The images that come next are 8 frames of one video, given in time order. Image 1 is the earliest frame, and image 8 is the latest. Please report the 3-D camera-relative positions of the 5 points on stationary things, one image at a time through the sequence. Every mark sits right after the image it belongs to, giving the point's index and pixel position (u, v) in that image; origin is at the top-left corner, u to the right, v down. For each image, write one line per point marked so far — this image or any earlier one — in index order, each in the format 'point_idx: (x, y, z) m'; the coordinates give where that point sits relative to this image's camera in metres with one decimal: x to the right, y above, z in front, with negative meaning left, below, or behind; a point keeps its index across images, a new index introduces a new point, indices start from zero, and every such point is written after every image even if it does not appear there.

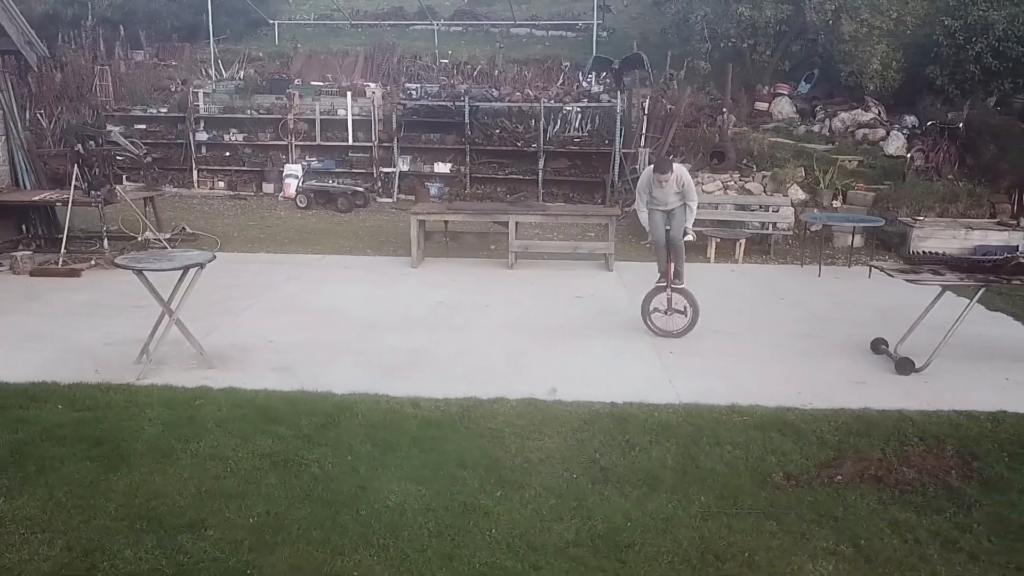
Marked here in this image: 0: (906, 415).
0: (+2.1, -0.7, +4.3) m
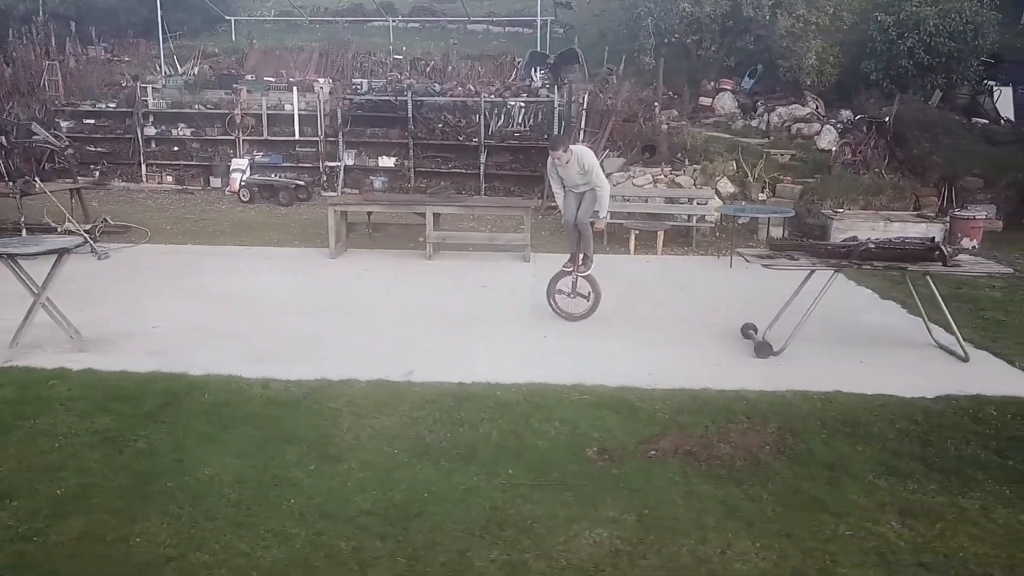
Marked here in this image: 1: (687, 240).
0: (+1.3, -0.6, +4.4) m
1: (+2.0, +0.5, +9.3) m
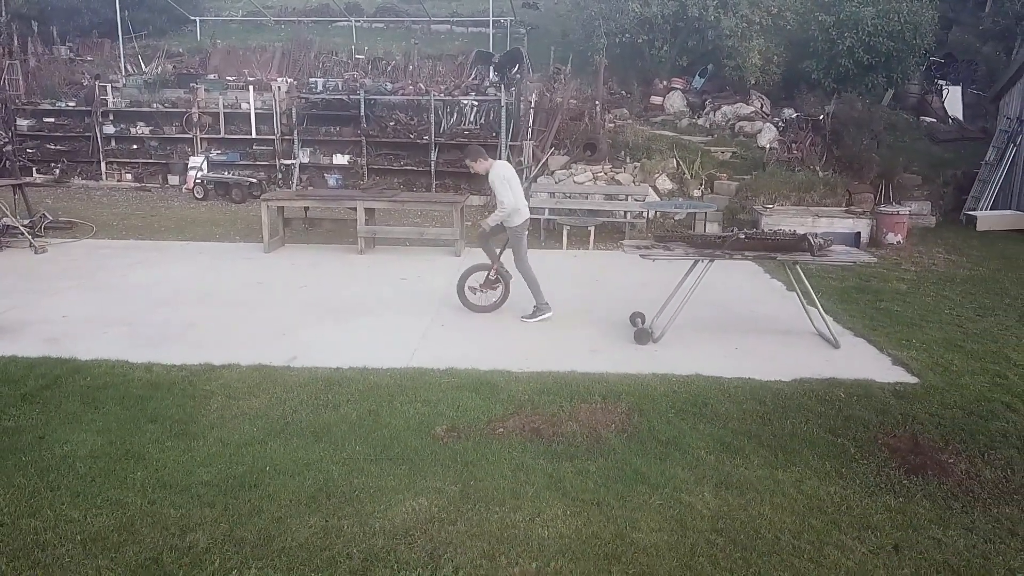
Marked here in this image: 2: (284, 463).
0: (+0.6, -0.5, +4.6) m
1: (+1.3, +0.6, +9.5) m
2: (-1.0, -0.8, +3.6) m
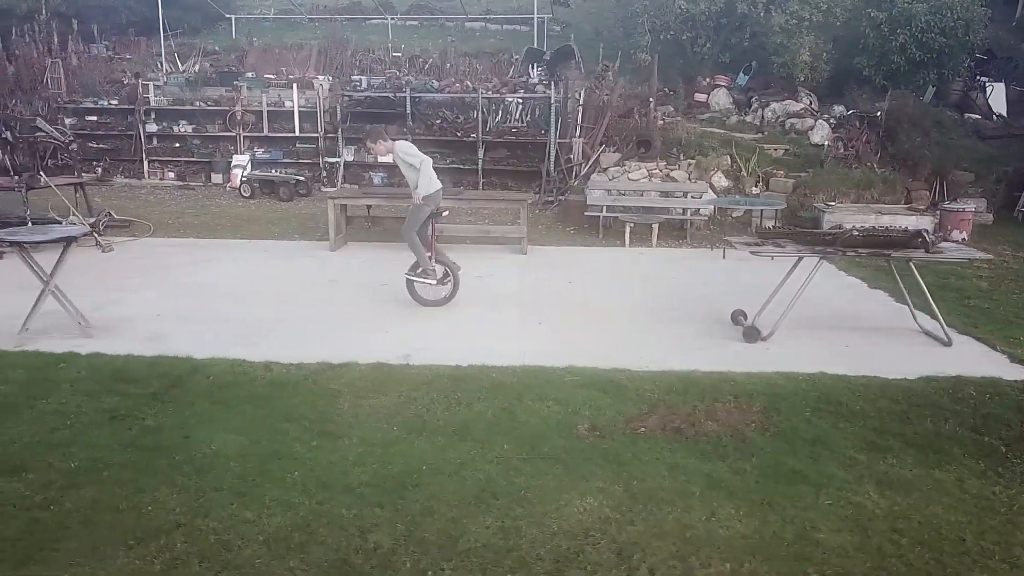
0: (+1.2, -0.5, +4.6) m
1: (+2.0, +0.6, +9.4) m
2: (-0.3, -0.8, +3.6) m
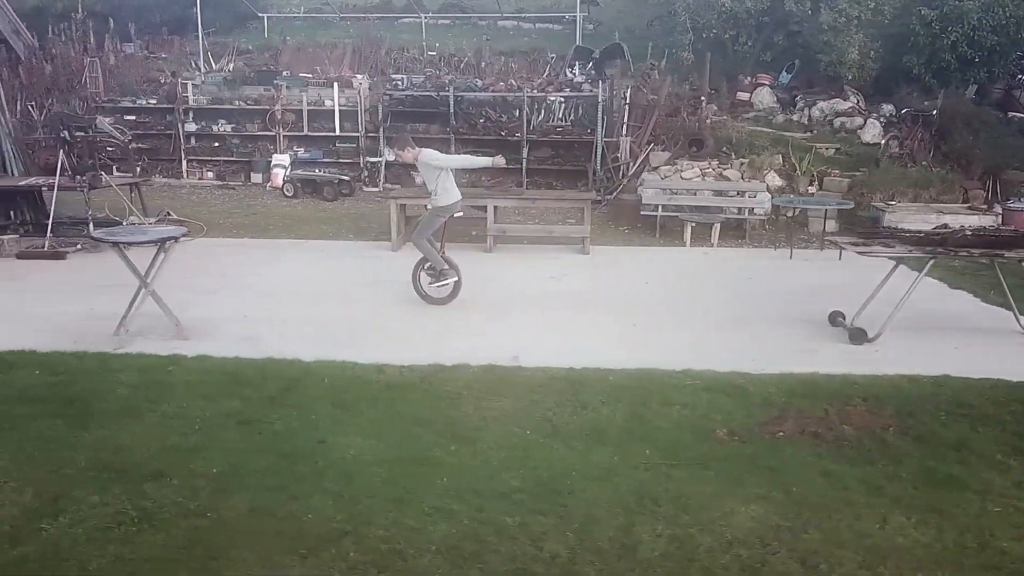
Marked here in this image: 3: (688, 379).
0: (+1.9, -0.5, +4.5) m
1: (+2.6, +0.6, +9.3) m
2: (+0.3, -0.8, +3.5) m
3: (+1.0, -0.5, +4.4) m
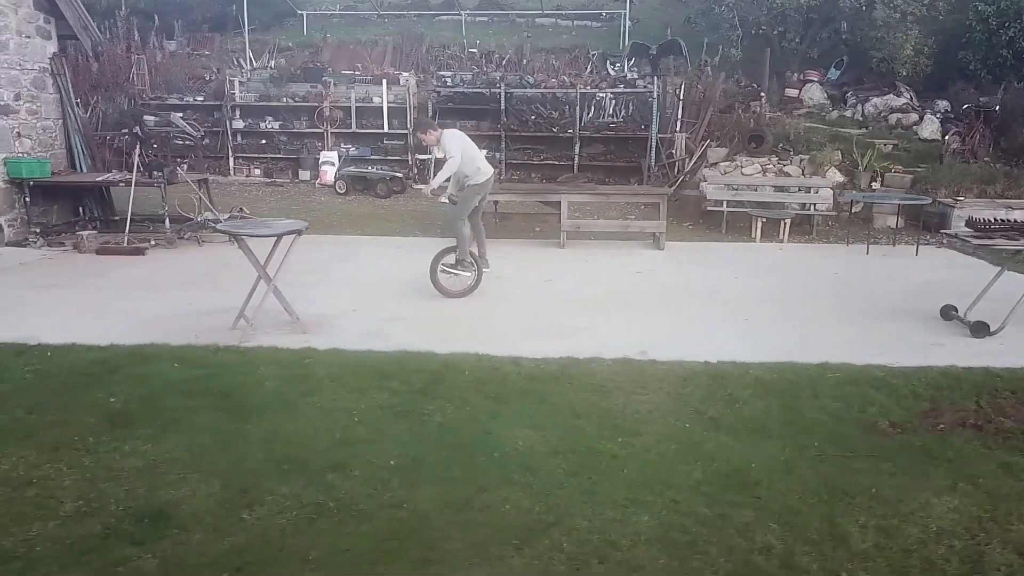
0: (+2.6, -0.5, +4.5) m
1: (+3.4, +0.7, +9.3) m
2: (+1.1, -0.7, +3.5) m
3: (+1.7, -0.5, +4.4) m
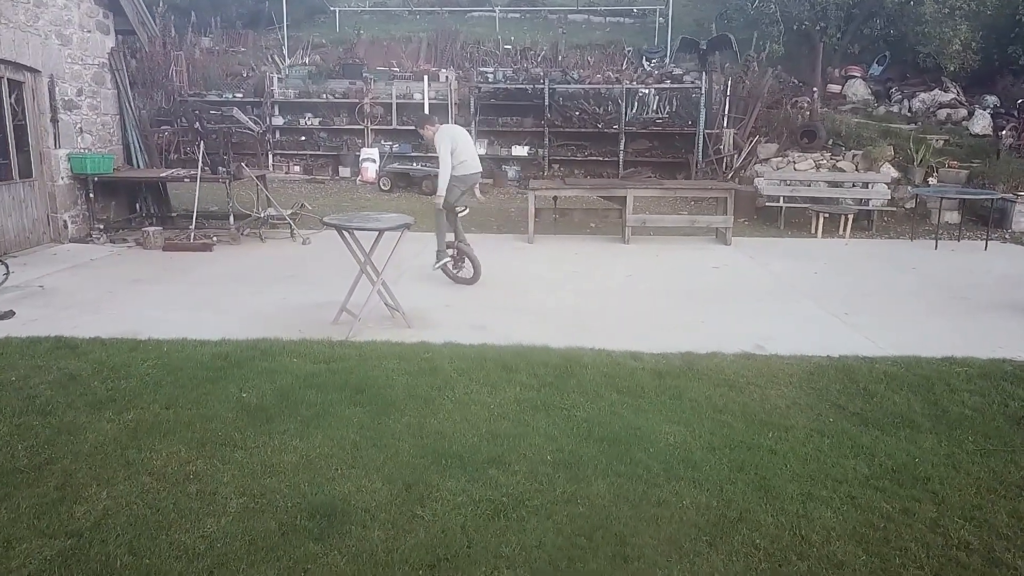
0: (+3.3, -0.4, +4.4) m
1: (+4.0, +0.7, +9.2) m
2: (+1.7, -0.7, +3.4) m
3: (+2.4, -0.4, +4.3) m
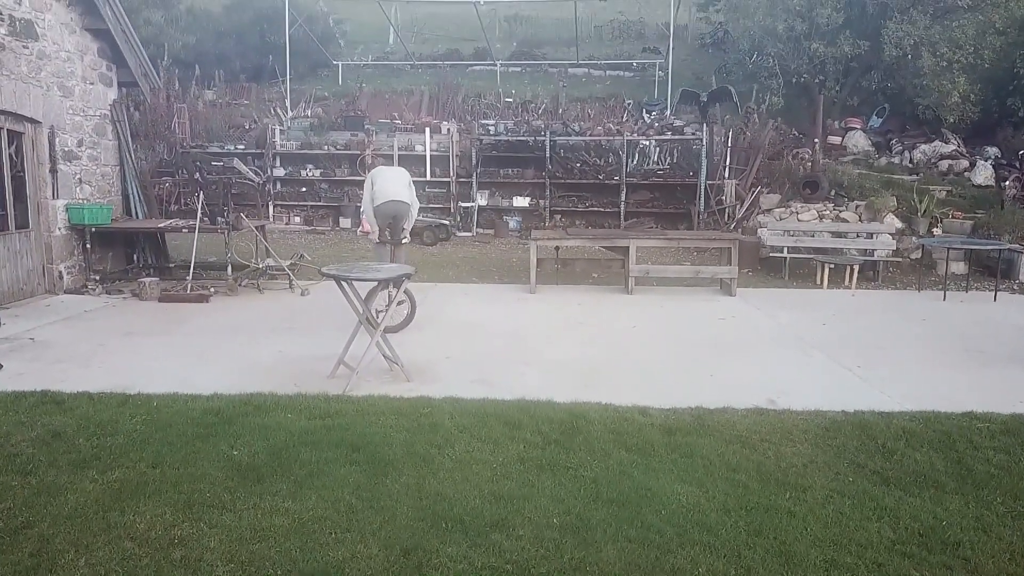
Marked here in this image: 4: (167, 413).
0: (+3.3, -0.7, +4.2) m
1: (+4.0, +0.1, +9.1) m
2: (+1.7, -0.9, +3.2) m
3: (+2.4, -0.7, +4.2) m
4: (-1.7, -0.6, +4.1) m
